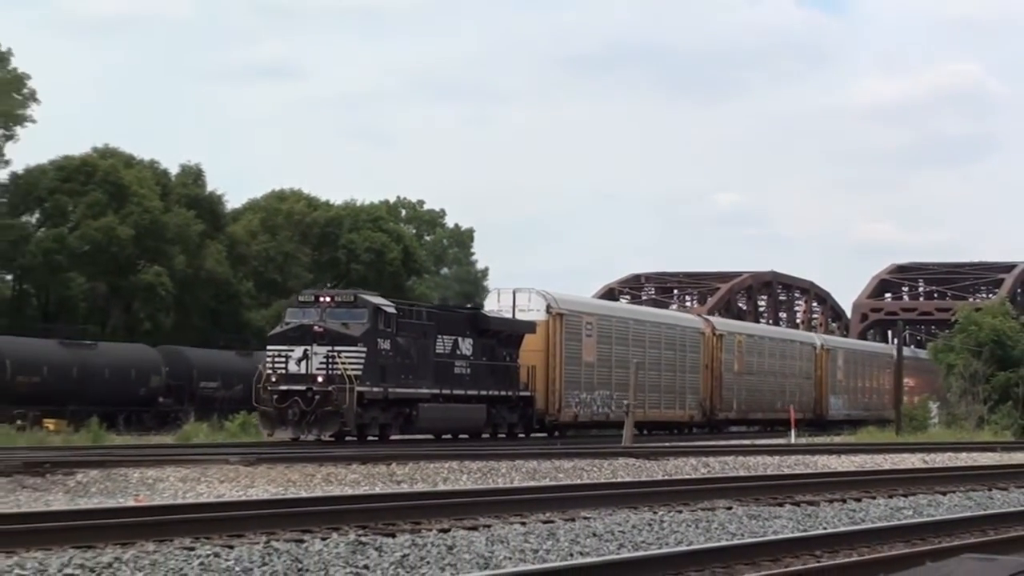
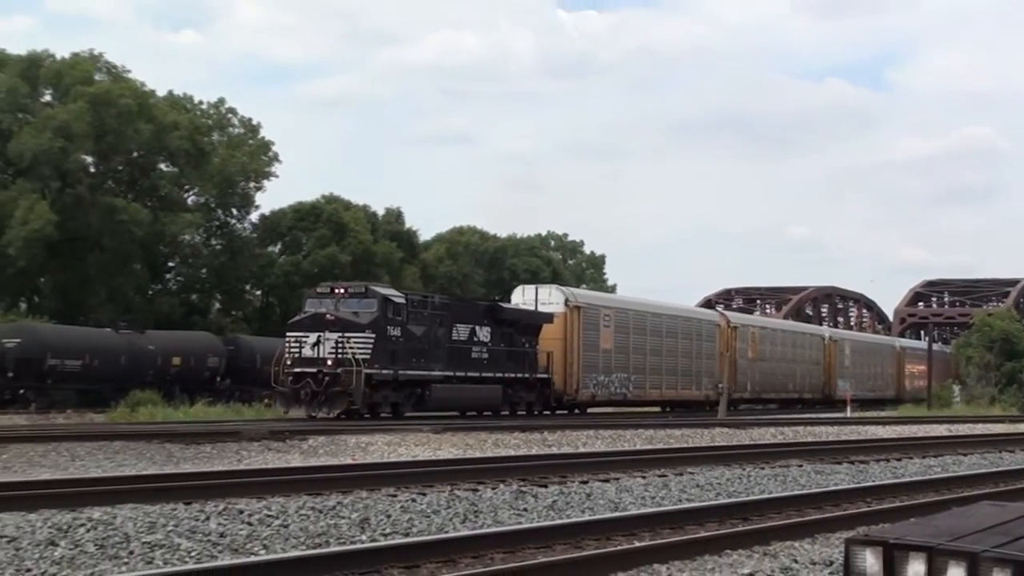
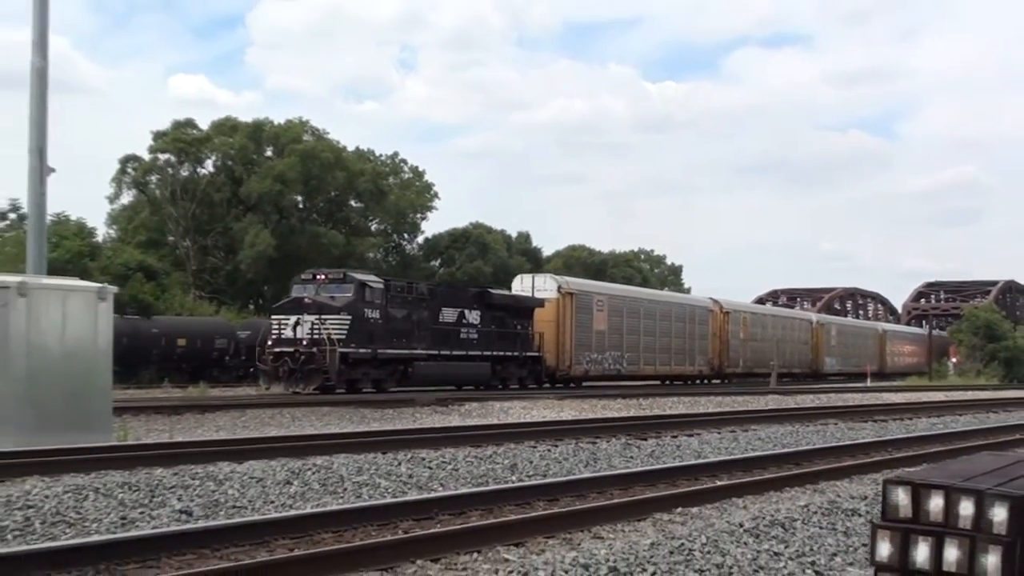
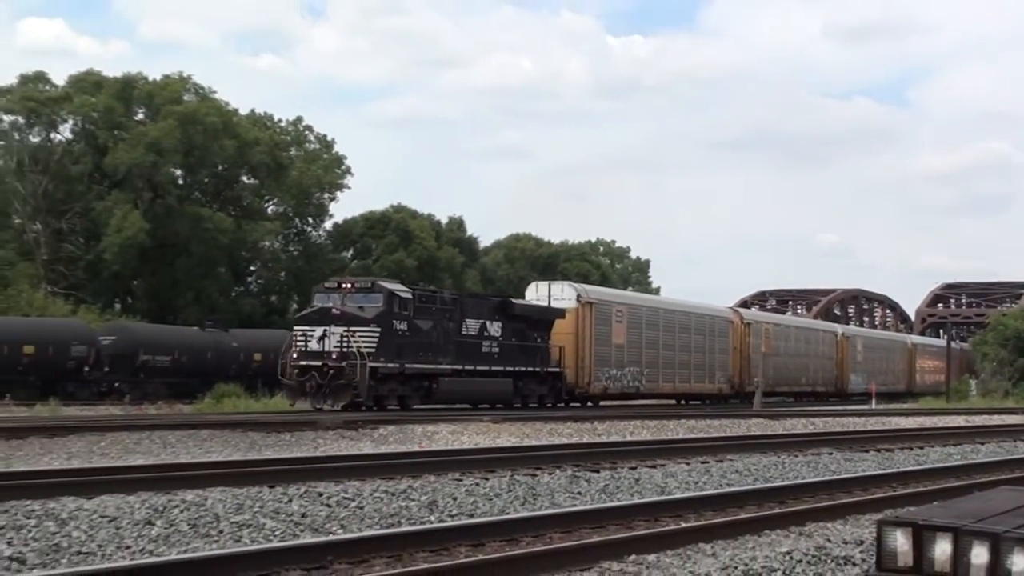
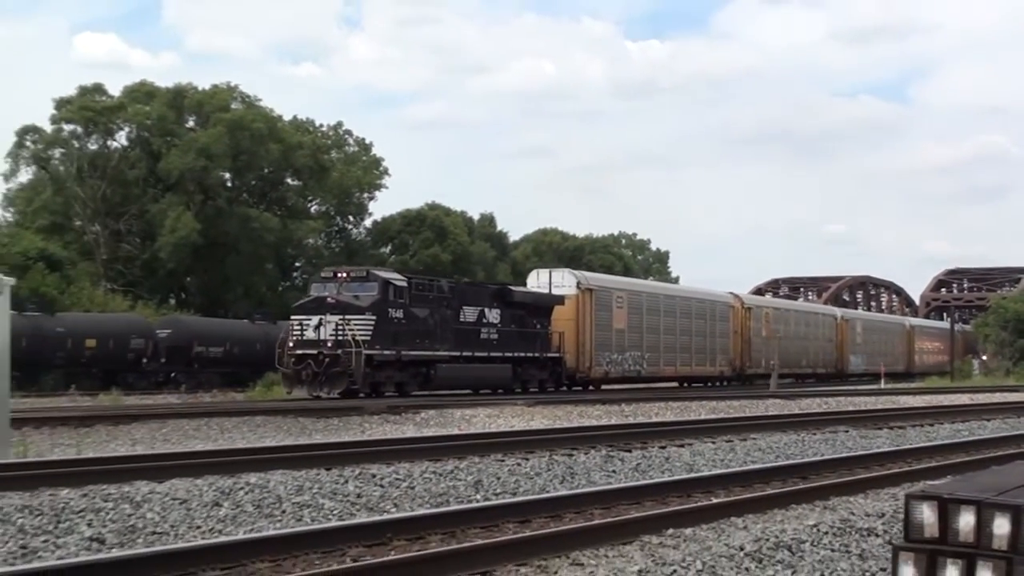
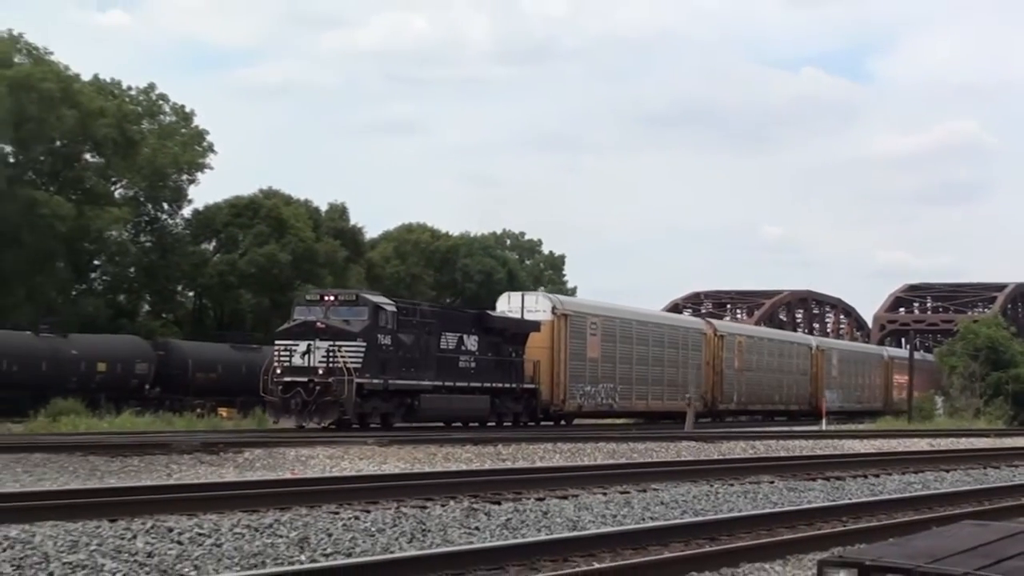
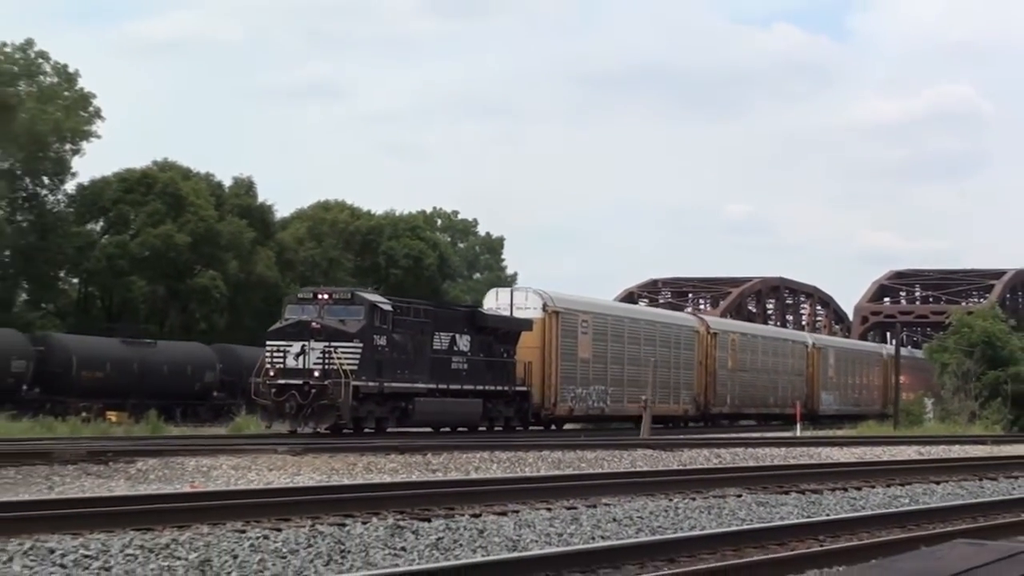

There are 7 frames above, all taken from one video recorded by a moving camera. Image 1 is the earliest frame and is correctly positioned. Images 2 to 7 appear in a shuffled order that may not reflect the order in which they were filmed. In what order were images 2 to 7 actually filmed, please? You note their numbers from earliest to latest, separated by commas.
7, 6, 2, 4, 5, 3
